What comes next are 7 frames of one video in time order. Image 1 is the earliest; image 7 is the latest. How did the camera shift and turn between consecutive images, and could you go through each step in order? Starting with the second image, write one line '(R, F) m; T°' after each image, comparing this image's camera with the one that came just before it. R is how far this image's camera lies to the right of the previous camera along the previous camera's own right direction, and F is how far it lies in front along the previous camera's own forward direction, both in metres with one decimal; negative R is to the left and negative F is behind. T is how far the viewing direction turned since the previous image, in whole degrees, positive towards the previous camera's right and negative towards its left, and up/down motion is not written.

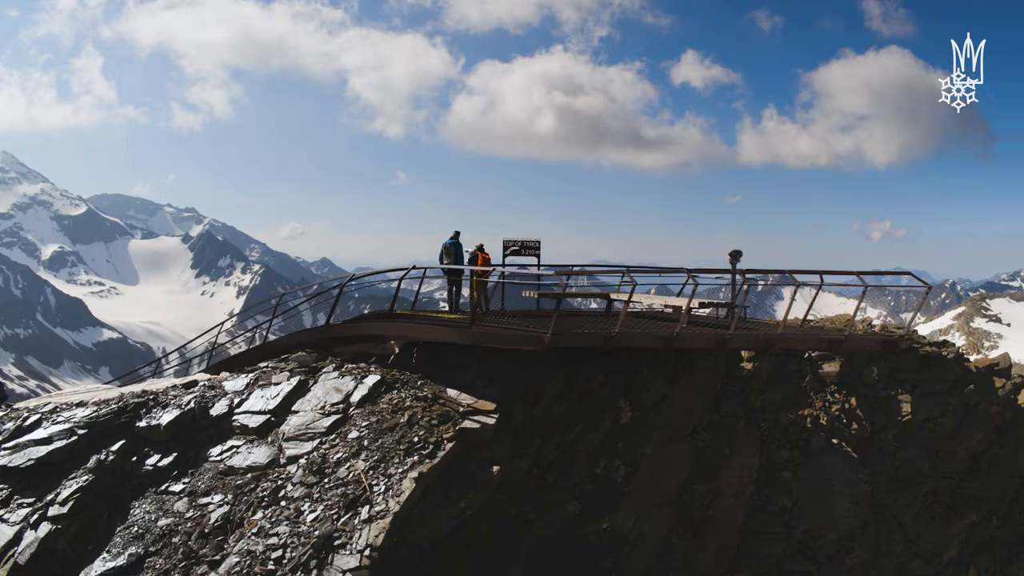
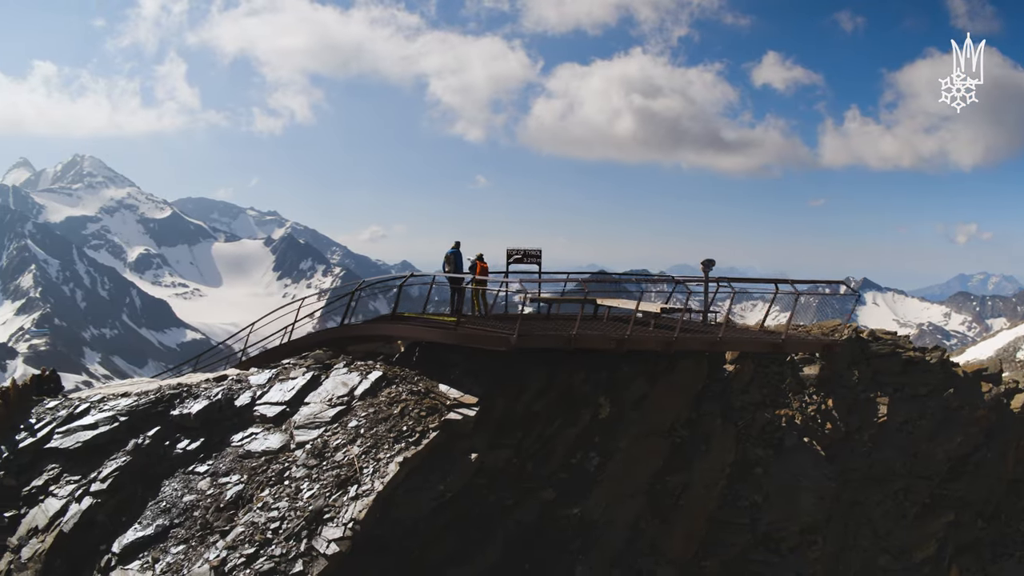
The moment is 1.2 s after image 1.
(+1.9, -1.7) m; -4°
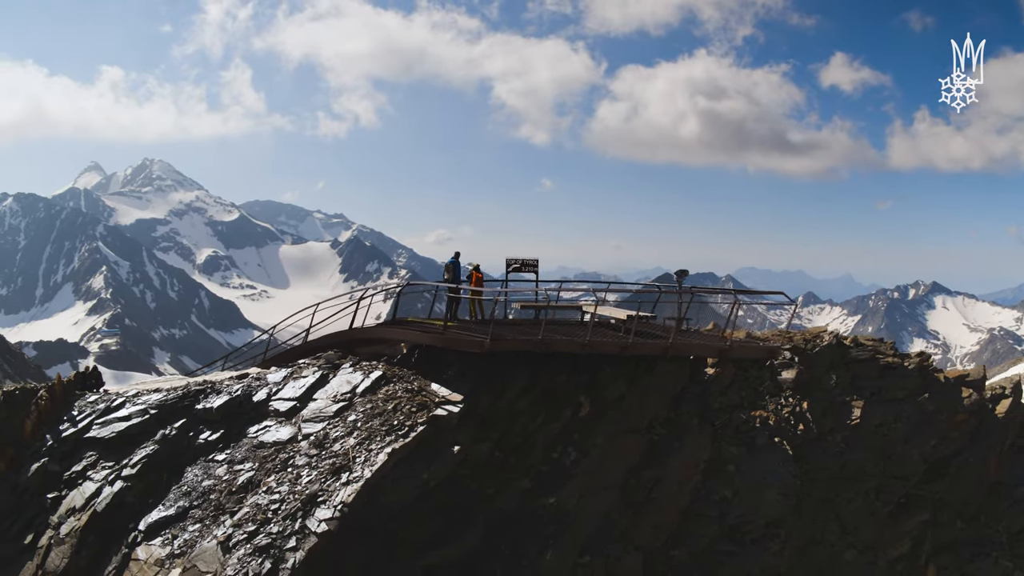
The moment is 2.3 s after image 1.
(+1.8, -1.7) m; -4°
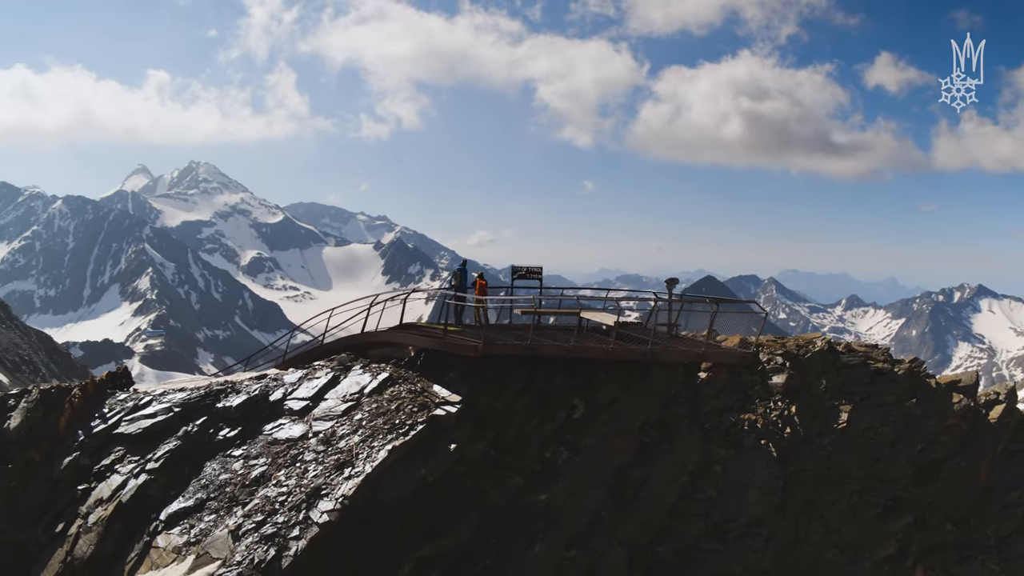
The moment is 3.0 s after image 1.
(+1.1, -1.2) m; -2°
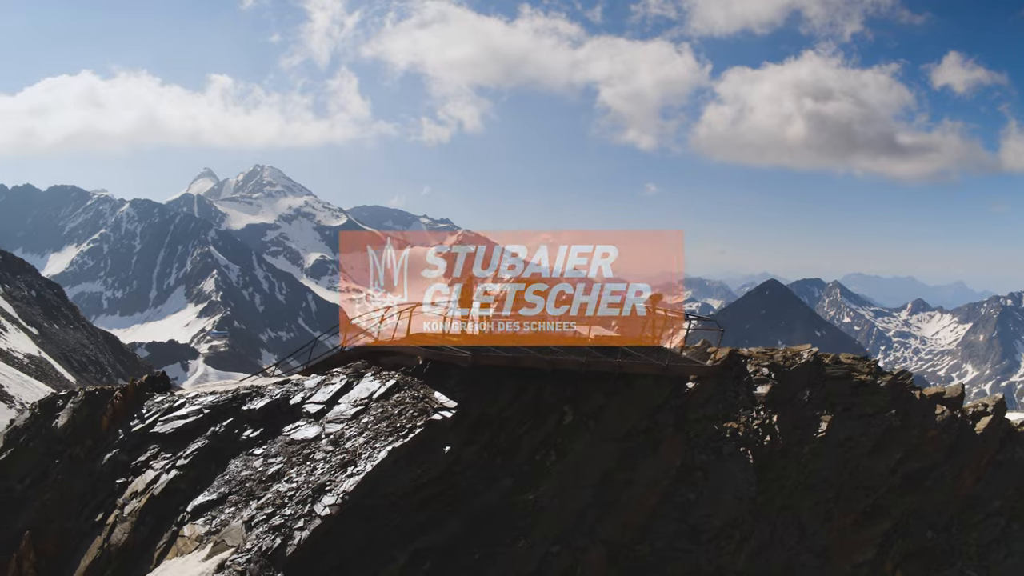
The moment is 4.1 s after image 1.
(+1.7, -1.8) m; -3°
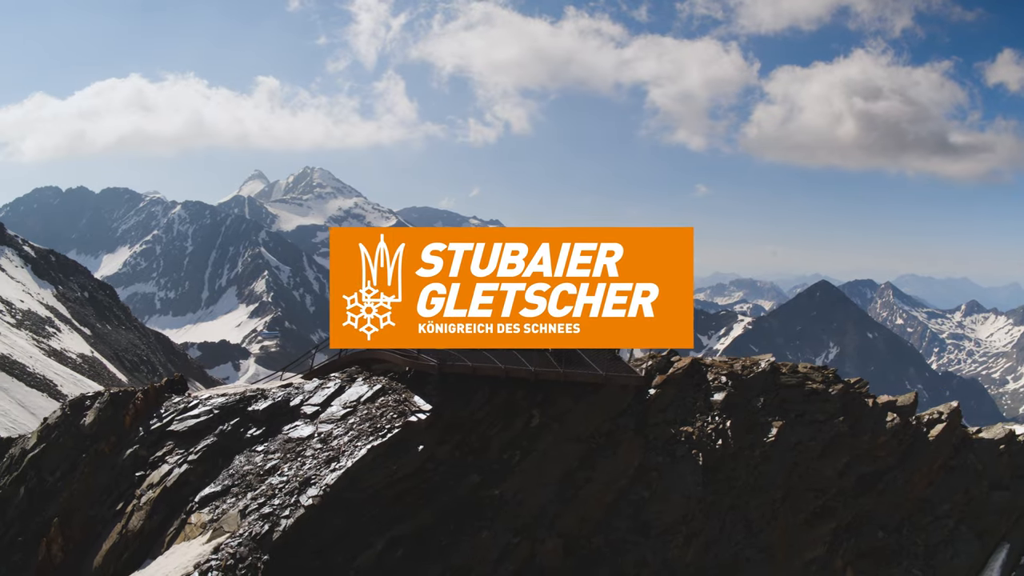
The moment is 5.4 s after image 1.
(+2.3, -2.4) m; -3°
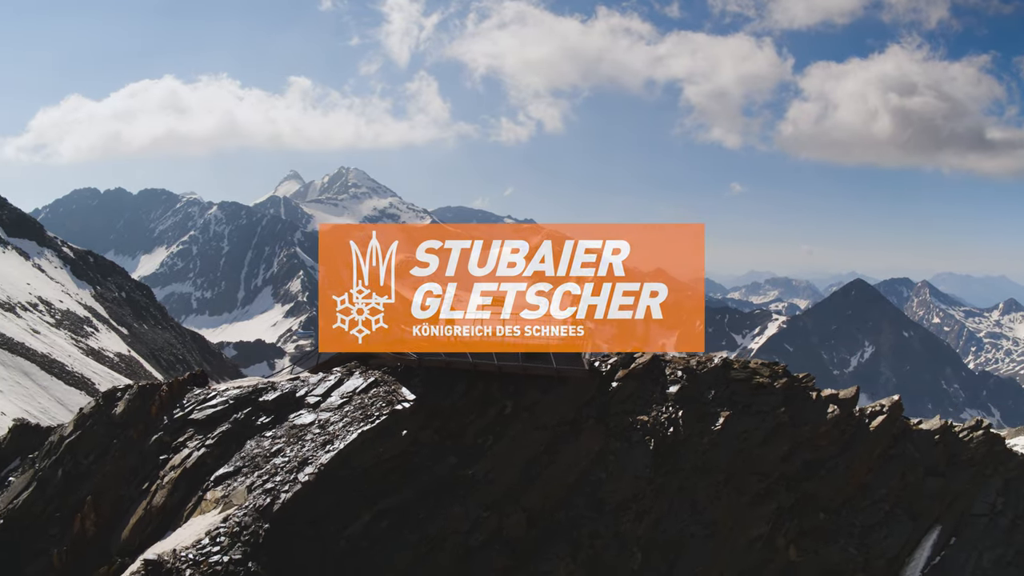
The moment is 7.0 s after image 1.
(+2.1, -3.5) m; -2°
